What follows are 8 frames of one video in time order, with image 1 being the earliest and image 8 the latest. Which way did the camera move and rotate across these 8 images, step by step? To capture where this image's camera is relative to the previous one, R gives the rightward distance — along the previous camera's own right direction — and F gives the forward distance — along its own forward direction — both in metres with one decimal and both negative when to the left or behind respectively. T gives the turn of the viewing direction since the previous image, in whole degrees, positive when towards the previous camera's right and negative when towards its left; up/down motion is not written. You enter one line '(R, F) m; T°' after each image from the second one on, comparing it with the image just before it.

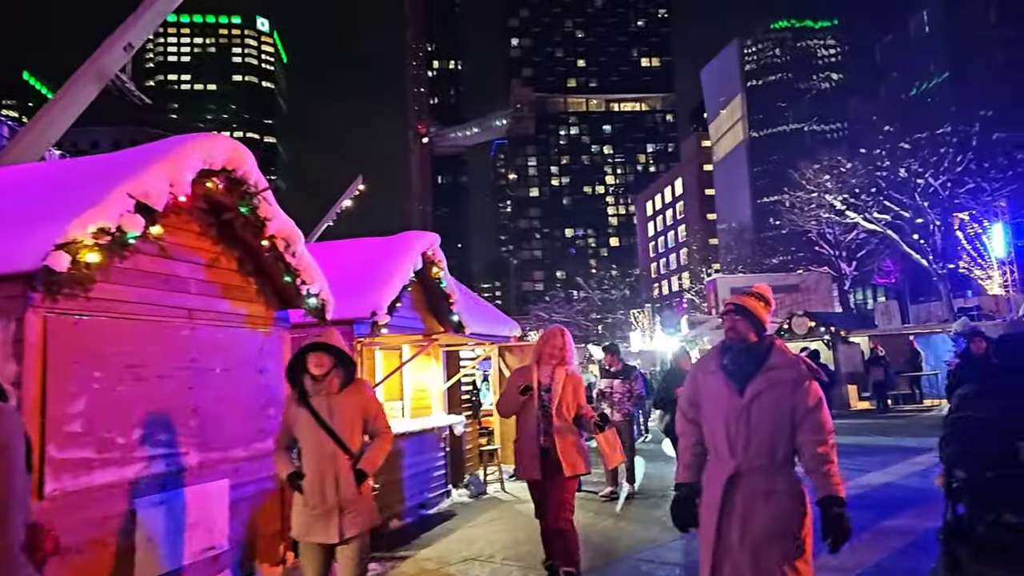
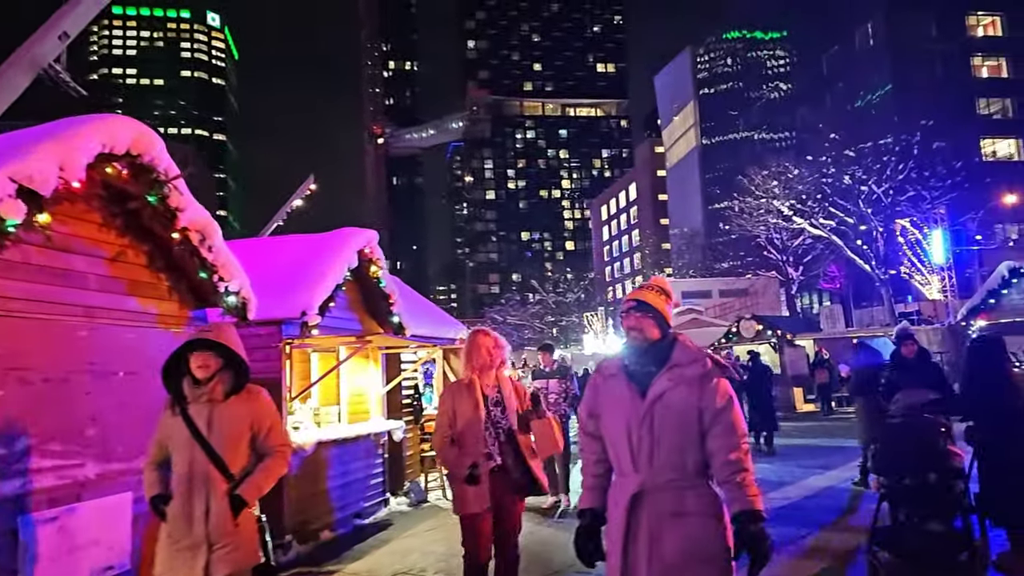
(+0.2, +0.3) m; +3°
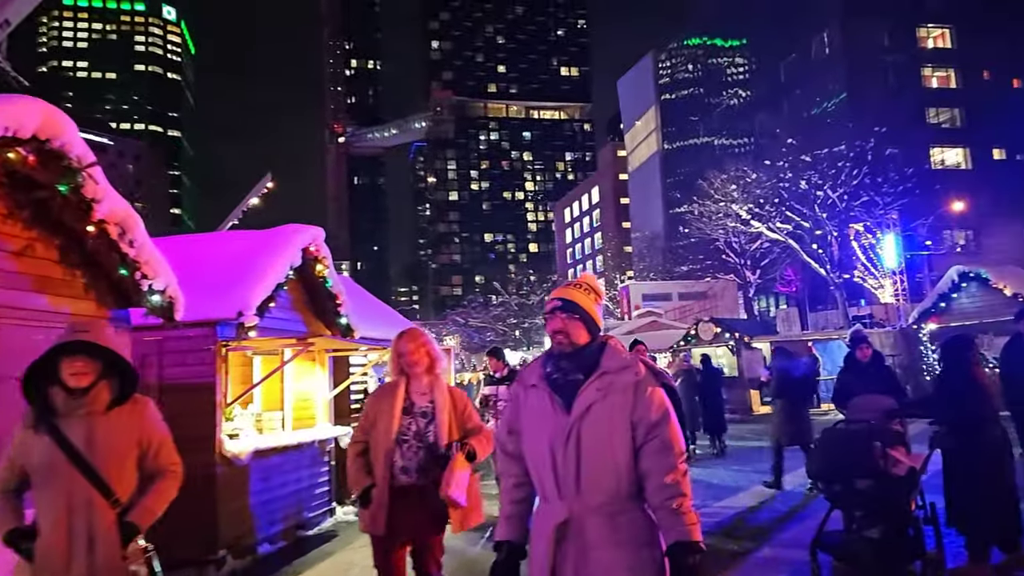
(+0.1, +0.3) m; +3°
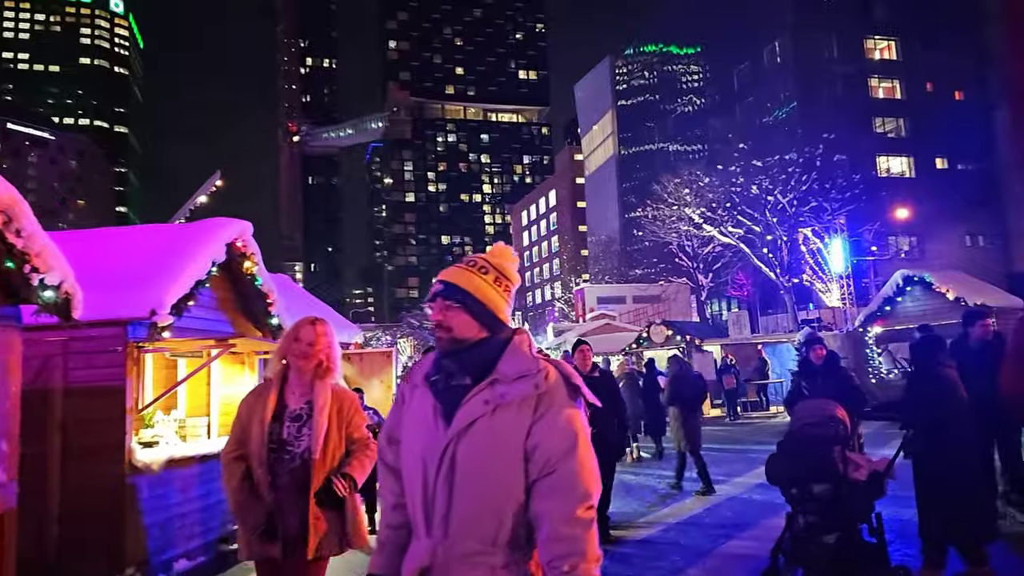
(+0.2, +0.4) m; +3°
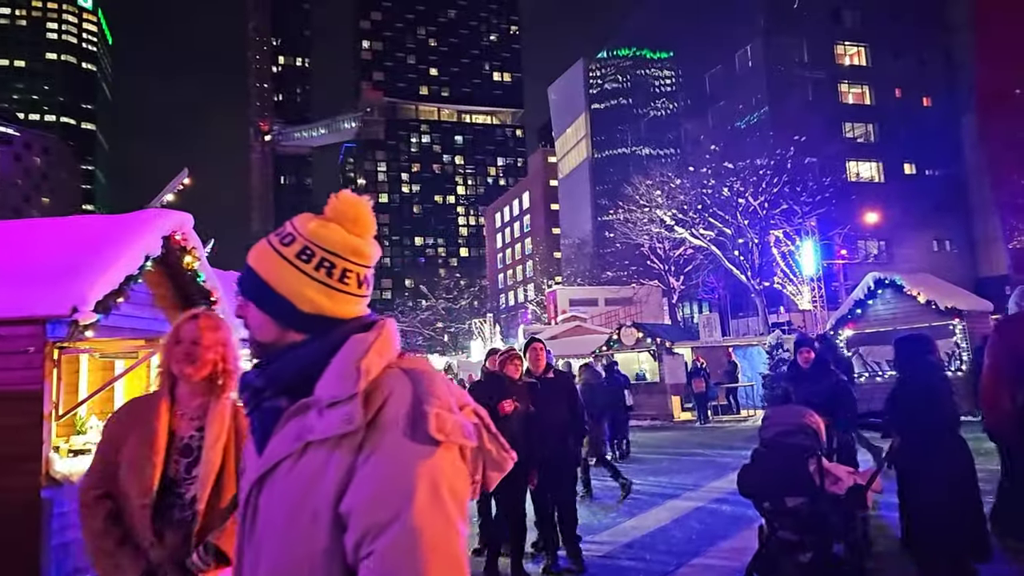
(+0.2, +0.4) m; +2°
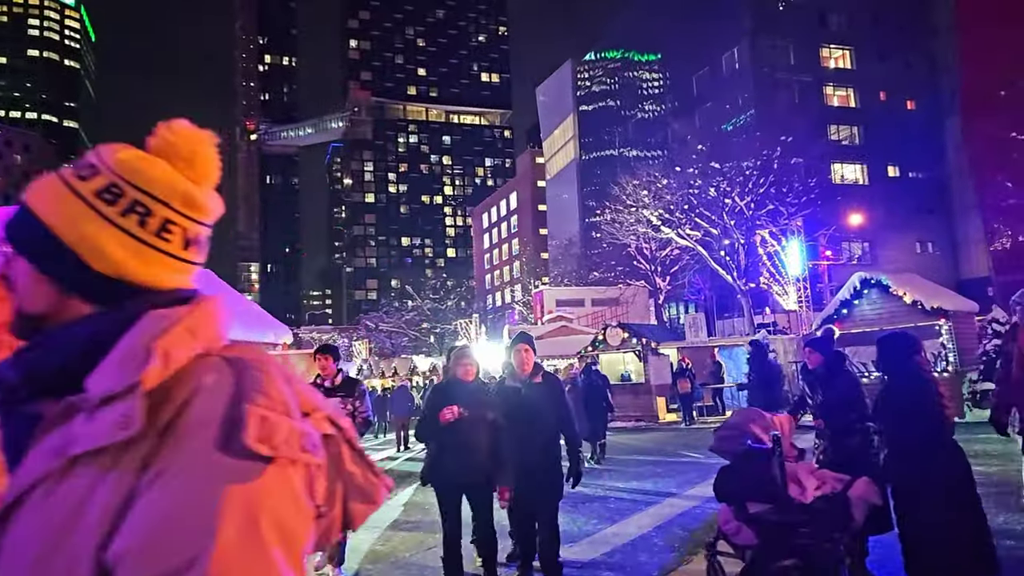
(+0.1, +0.3) m; +1°
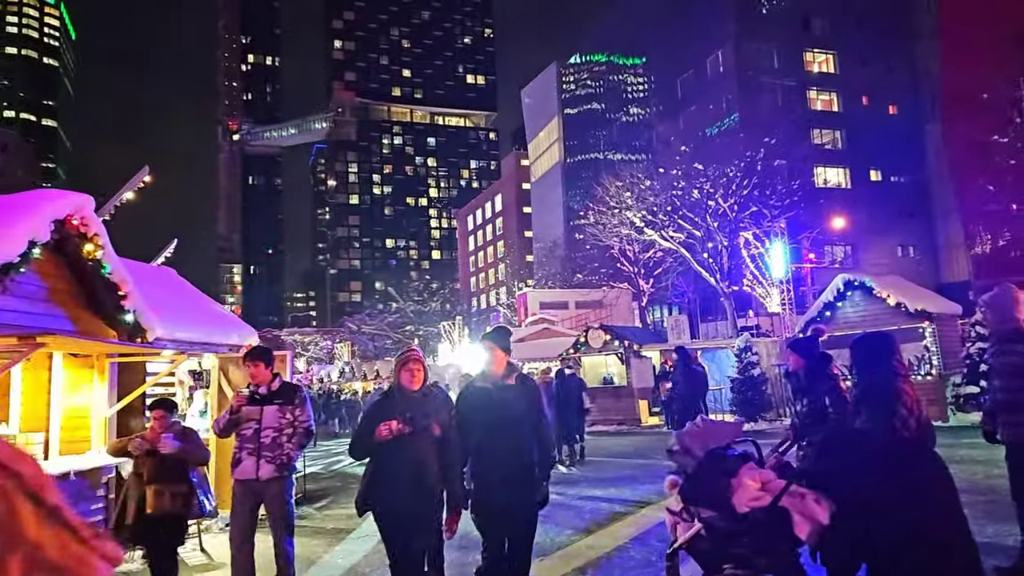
(+0.2, +0.4) m; +1°
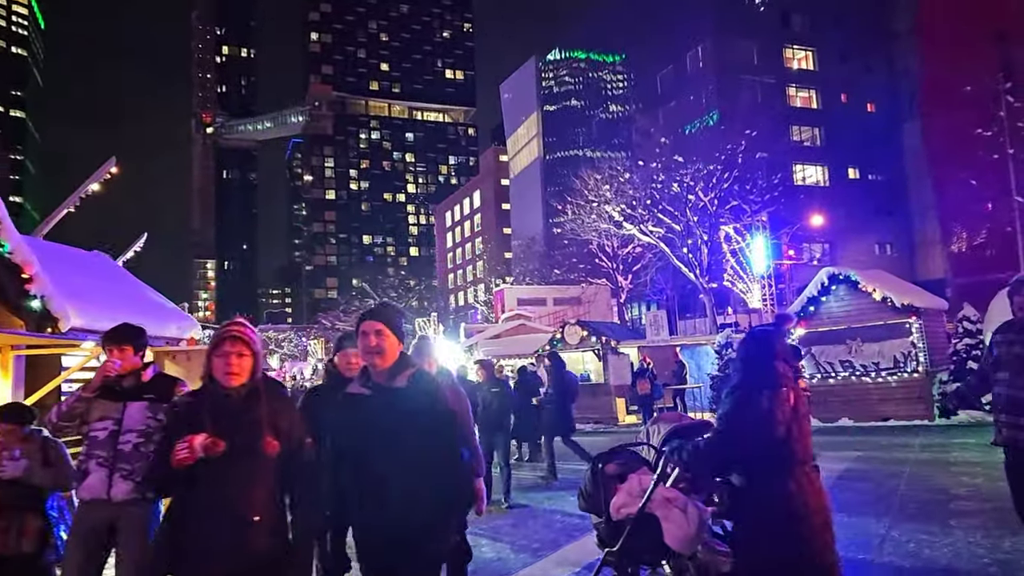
(+0.2, +0.9) m; +2°
